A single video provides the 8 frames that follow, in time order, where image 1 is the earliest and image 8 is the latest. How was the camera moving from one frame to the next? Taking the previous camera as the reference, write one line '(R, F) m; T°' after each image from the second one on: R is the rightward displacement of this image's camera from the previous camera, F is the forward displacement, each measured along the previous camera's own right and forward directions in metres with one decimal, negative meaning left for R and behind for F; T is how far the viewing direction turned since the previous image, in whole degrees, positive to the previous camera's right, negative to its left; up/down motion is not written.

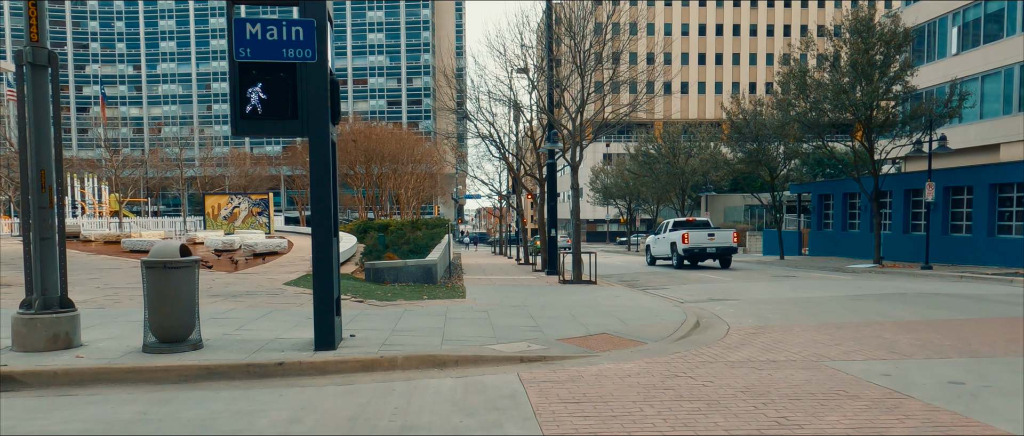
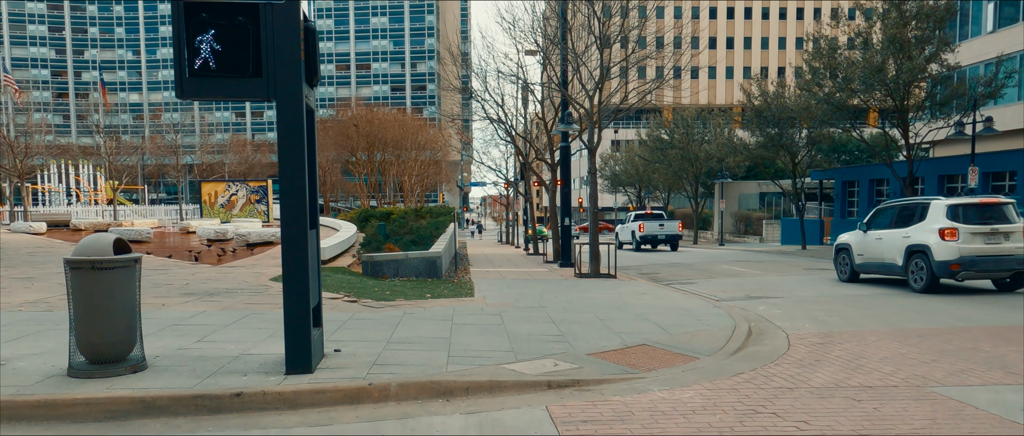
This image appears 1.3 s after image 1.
(-0.1, +1.5) m; 0°
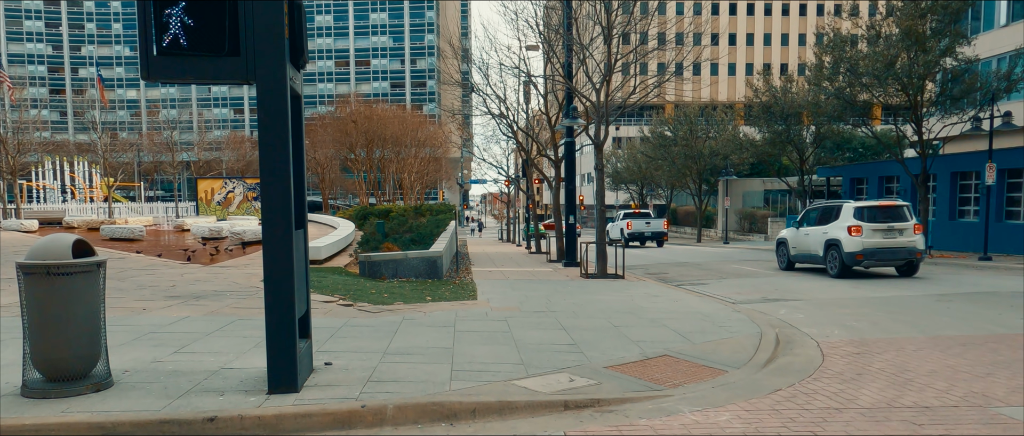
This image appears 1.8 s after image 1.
(-0.1, +0.6) m; 0°
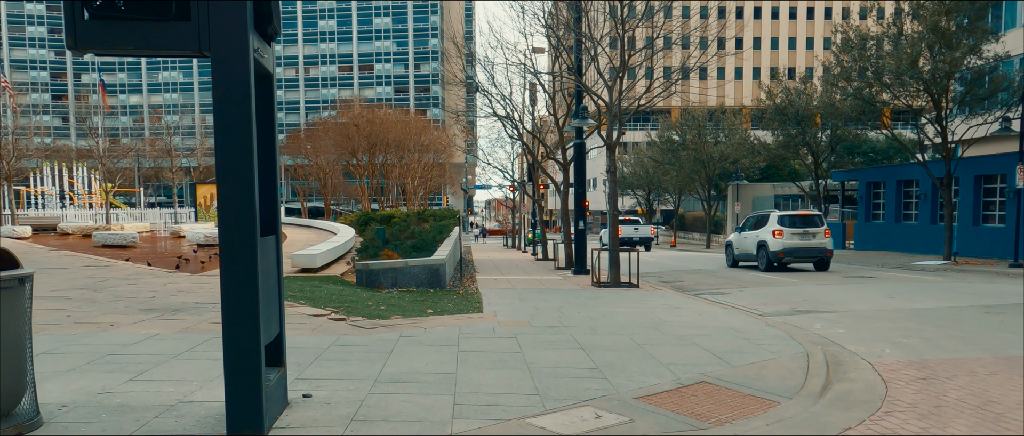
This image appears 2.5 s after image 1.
(-0.1, +0.9) m; 0°
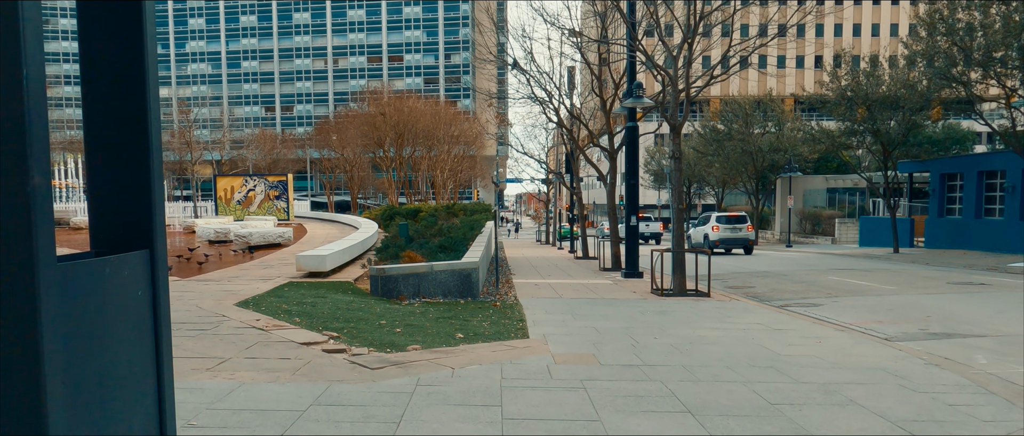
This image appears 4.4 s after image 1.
(-0.2, +2.2) m; -2°
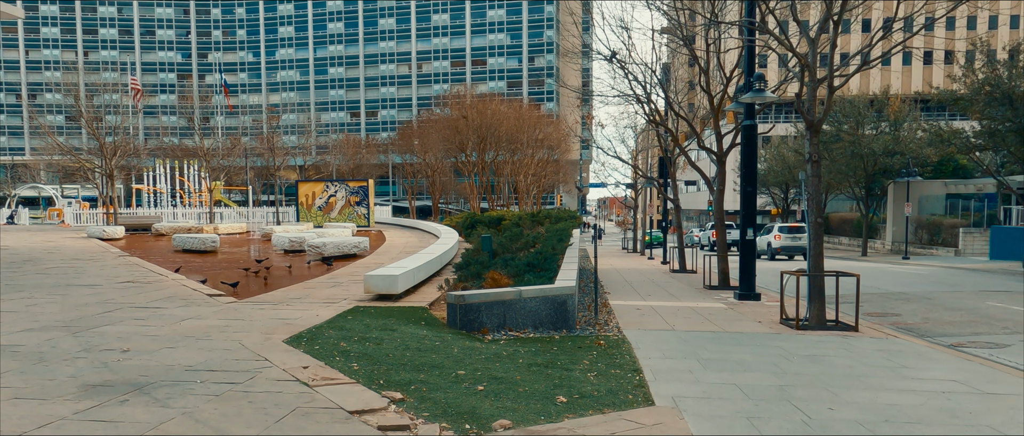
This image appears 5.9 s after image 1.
(-0.3, +1.7) m; -6°
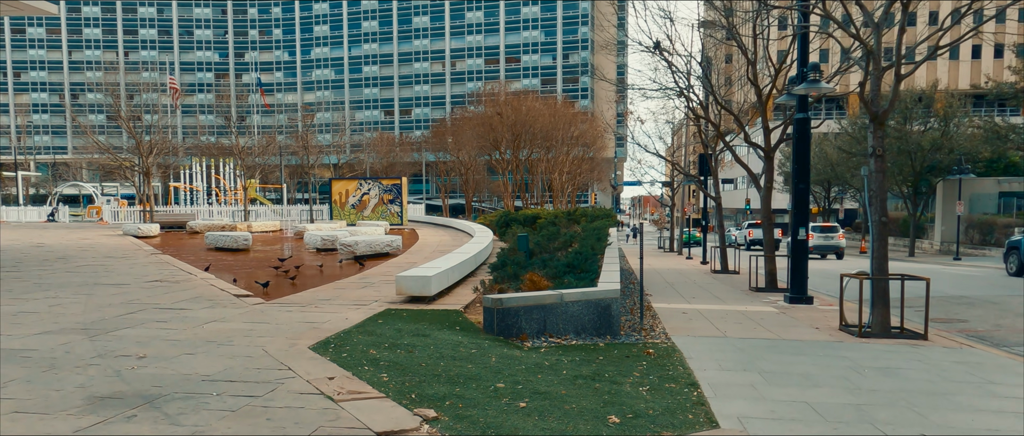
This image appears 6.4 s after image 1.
(-0.1, +0.5) m; -2°
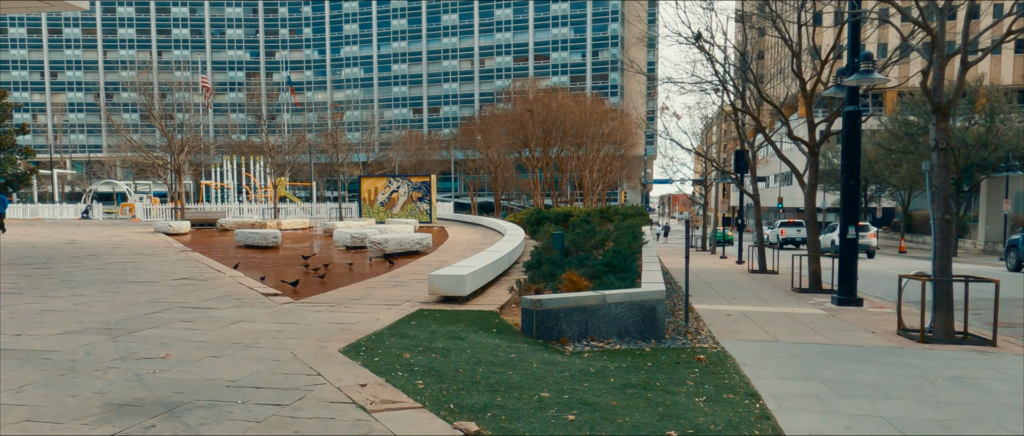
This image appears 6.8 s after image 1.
(-0.1, +0.4) m; -2°
